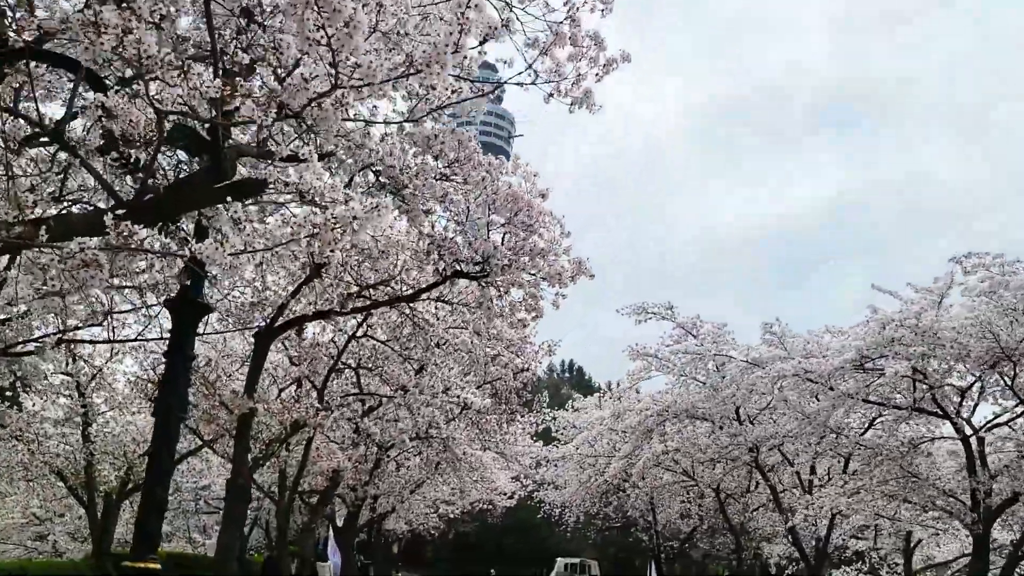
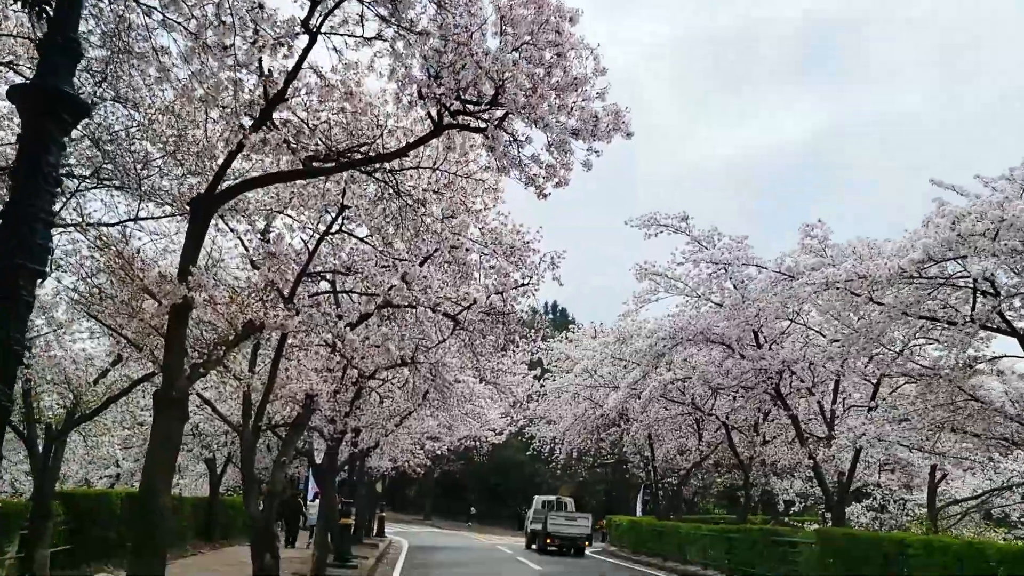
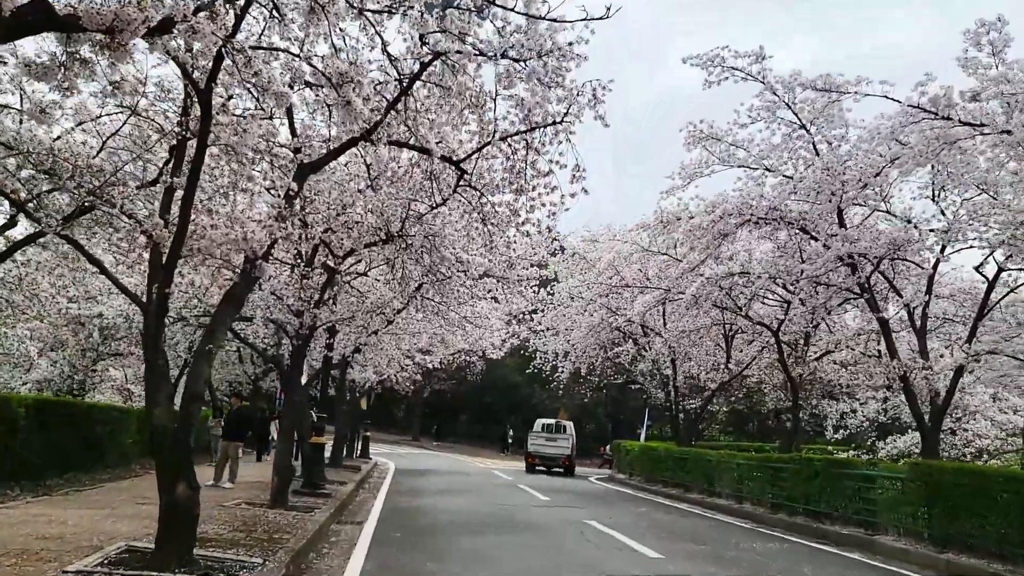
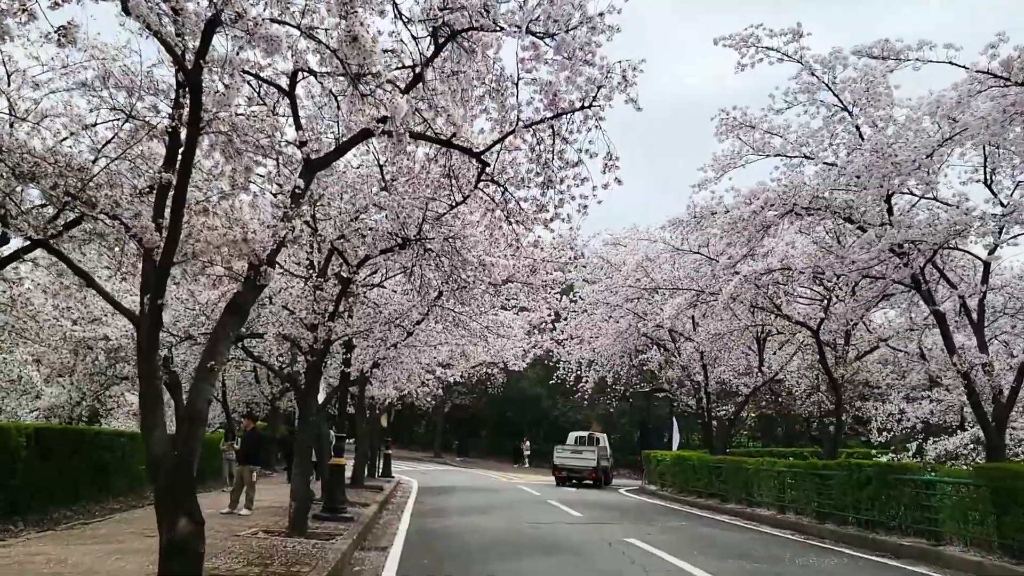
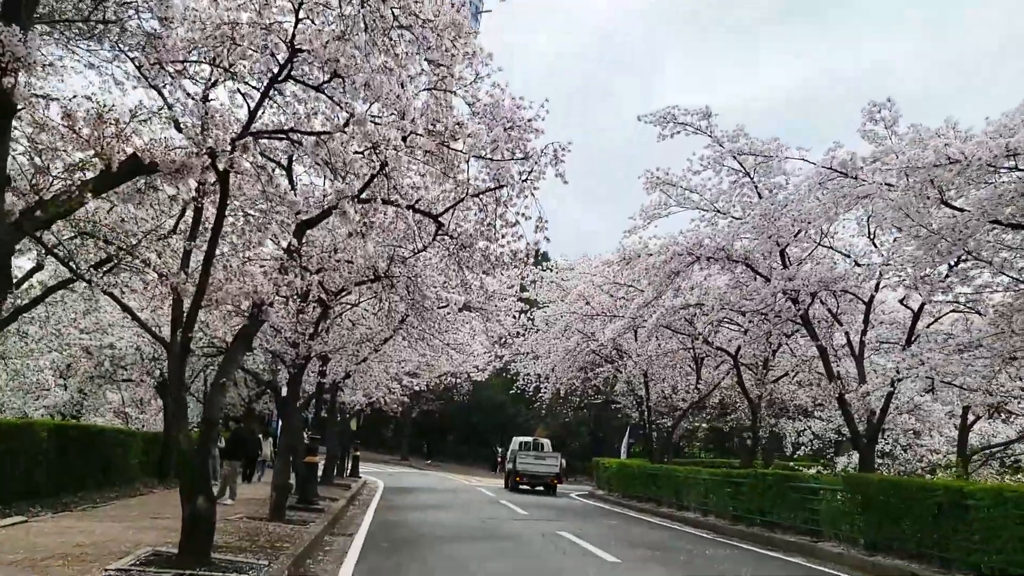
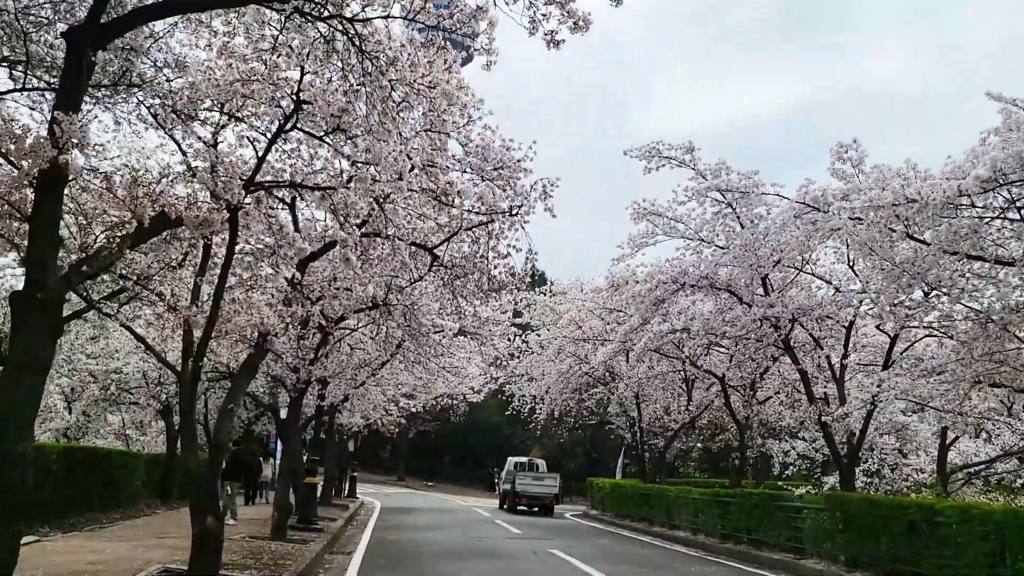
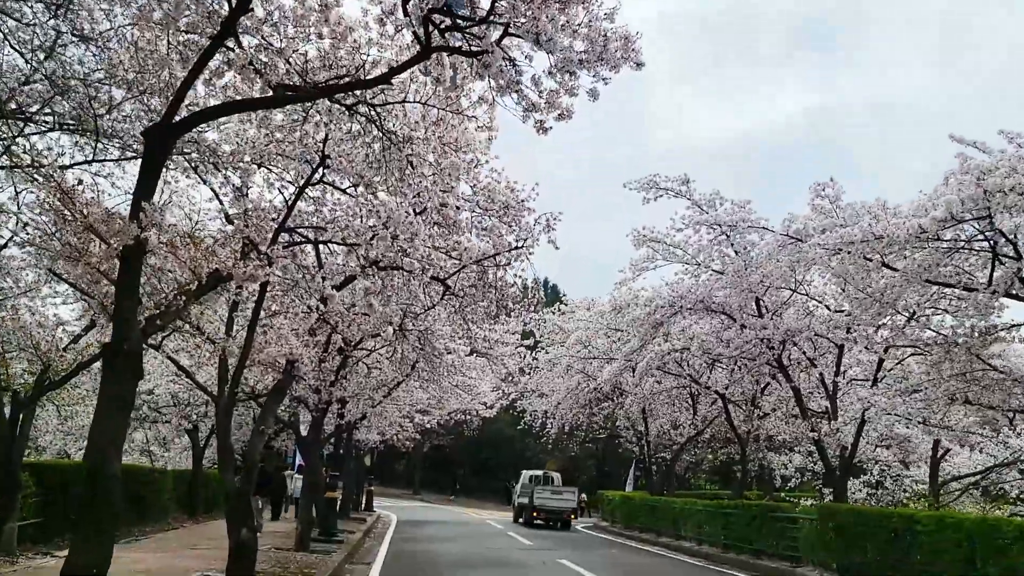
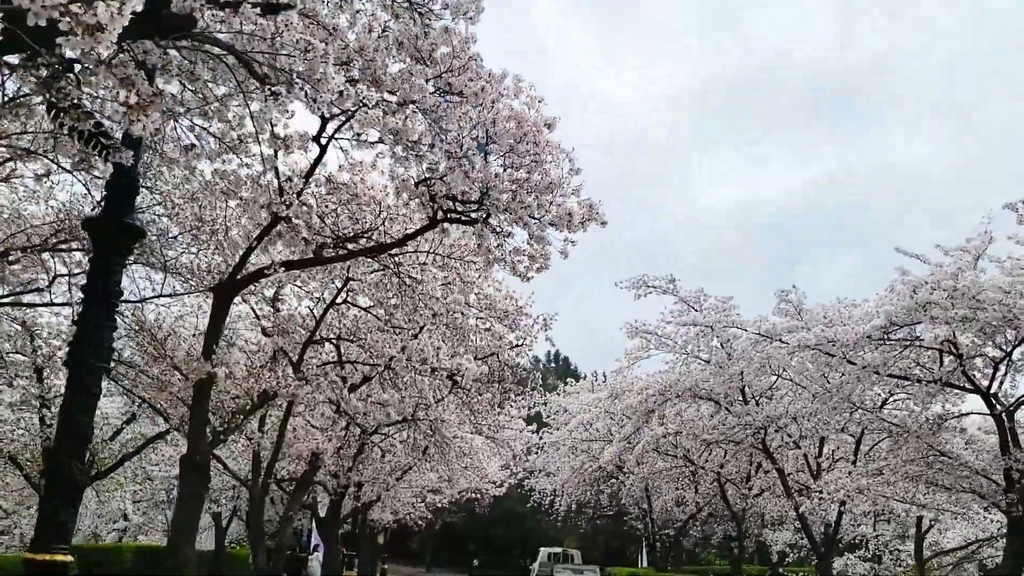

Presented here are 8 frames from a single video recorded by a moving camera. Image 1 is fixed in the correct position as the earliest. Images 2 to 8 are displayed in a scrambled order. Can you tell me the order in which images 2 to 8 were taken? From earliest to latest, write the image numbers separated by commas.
8, 2, 7, 6, 5, 3, 4
